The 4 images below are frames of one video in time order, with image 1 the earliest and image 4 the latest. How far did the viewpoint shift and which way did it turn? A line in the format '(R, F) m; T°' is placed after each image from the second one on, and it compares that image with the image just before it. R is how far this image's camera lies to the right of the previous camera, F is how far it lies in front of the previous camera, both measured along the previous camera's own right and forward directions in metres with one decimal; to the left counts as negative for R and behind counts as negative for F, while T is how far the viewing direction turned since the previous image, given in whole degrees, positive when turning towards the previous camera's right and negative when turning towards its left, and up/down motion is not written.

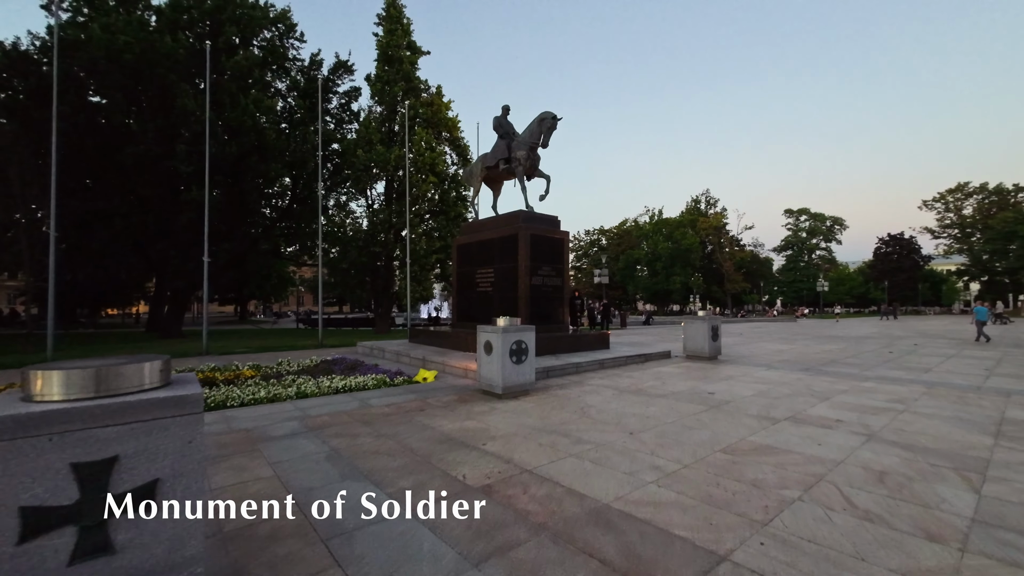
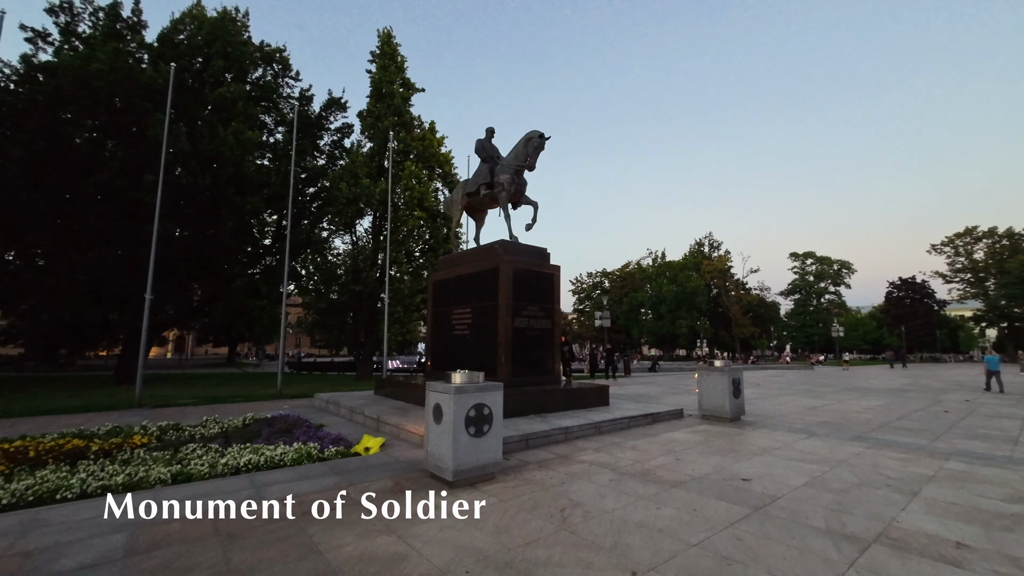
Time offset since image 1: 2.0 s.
(+0.6, +1.9) m; -1°
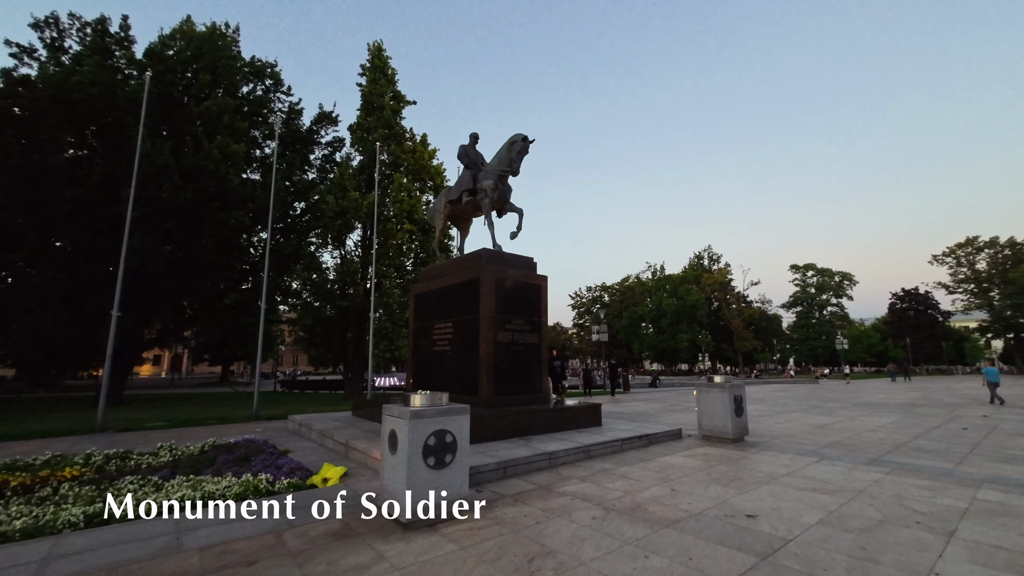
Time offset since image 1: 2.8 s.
(+0.4, +0.7) m; 0°
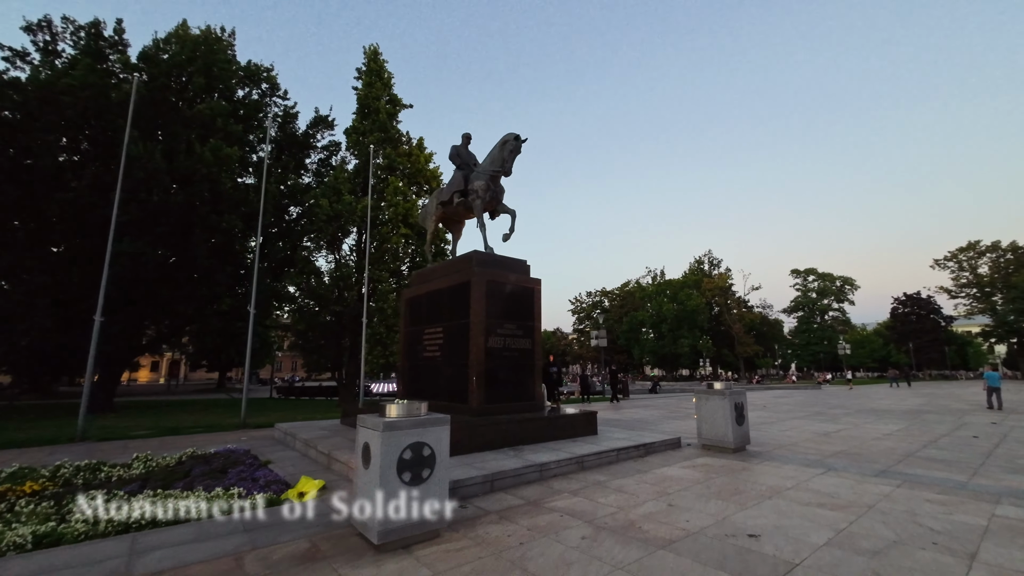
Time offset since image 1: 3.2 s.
(+0.2, +0.3) m; 0°
